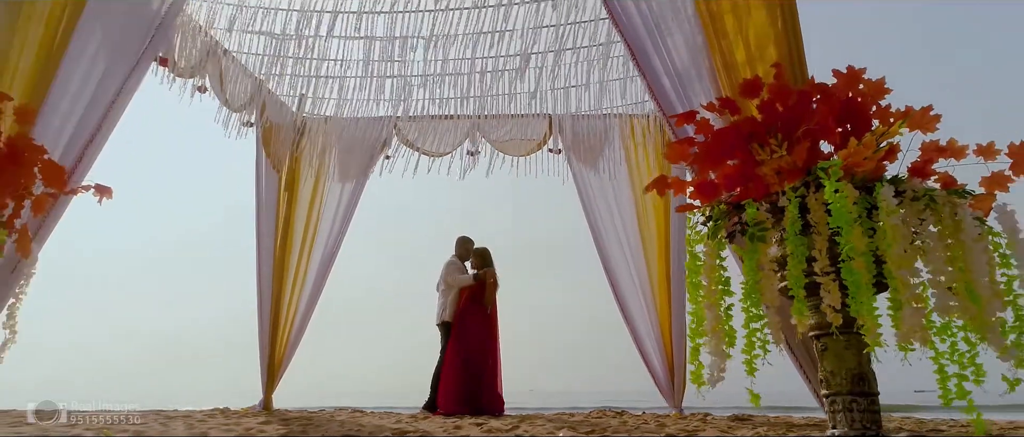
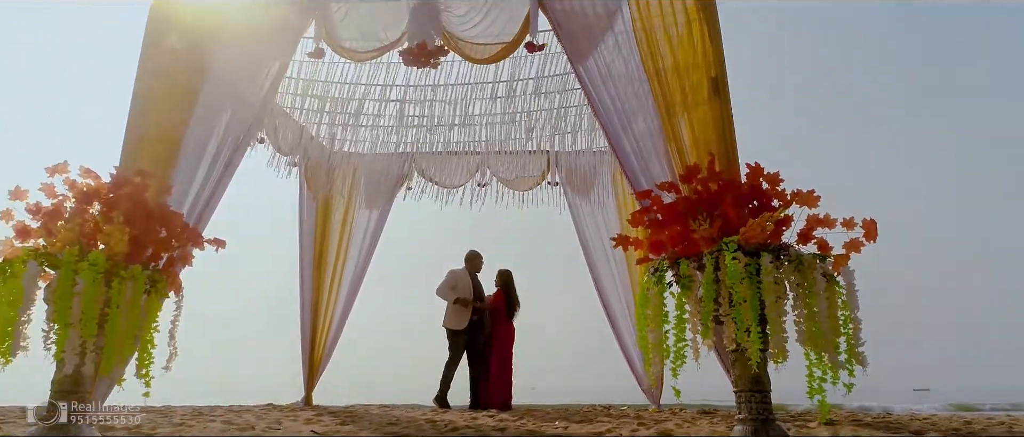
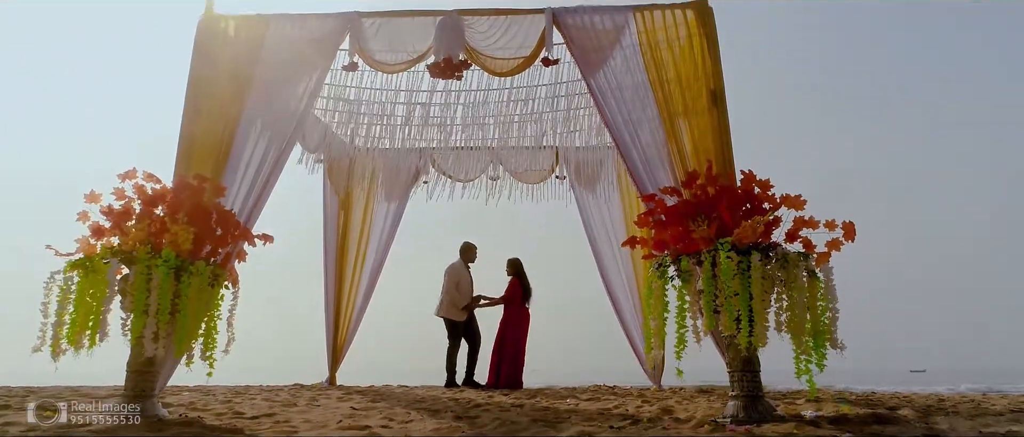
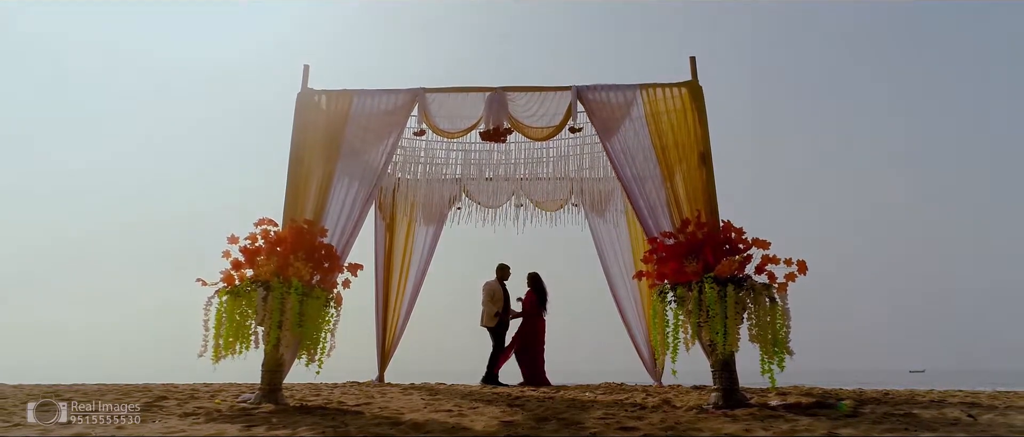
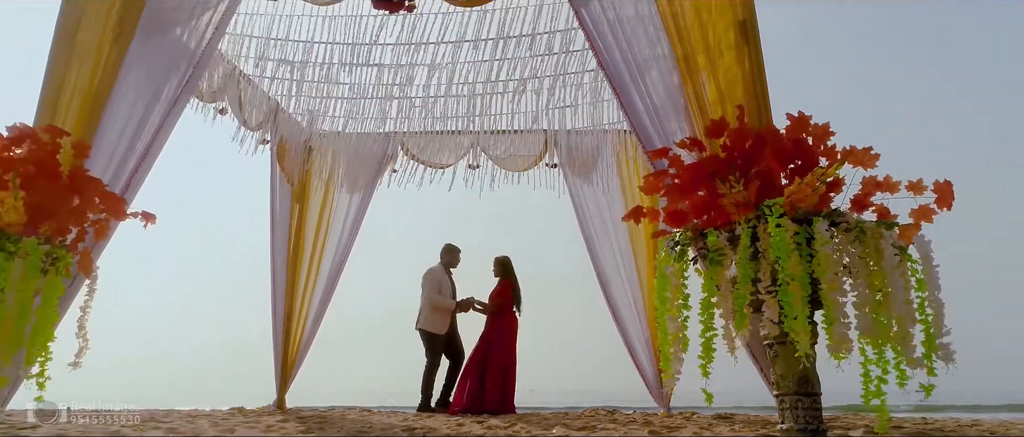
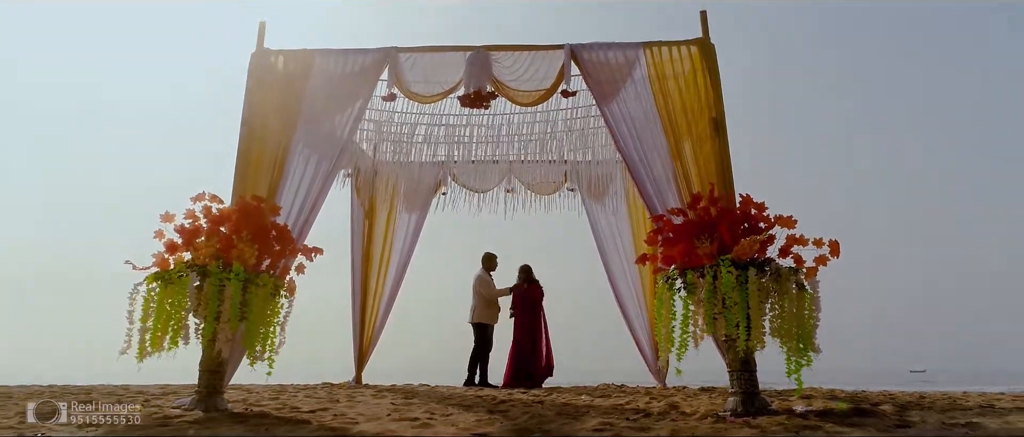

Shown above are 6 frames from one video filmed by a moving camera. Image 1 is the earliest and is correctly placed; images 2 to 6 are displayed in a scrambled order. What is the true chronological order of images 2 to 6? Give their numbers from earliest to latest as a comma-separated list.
5, 2, 3, 6, 4
